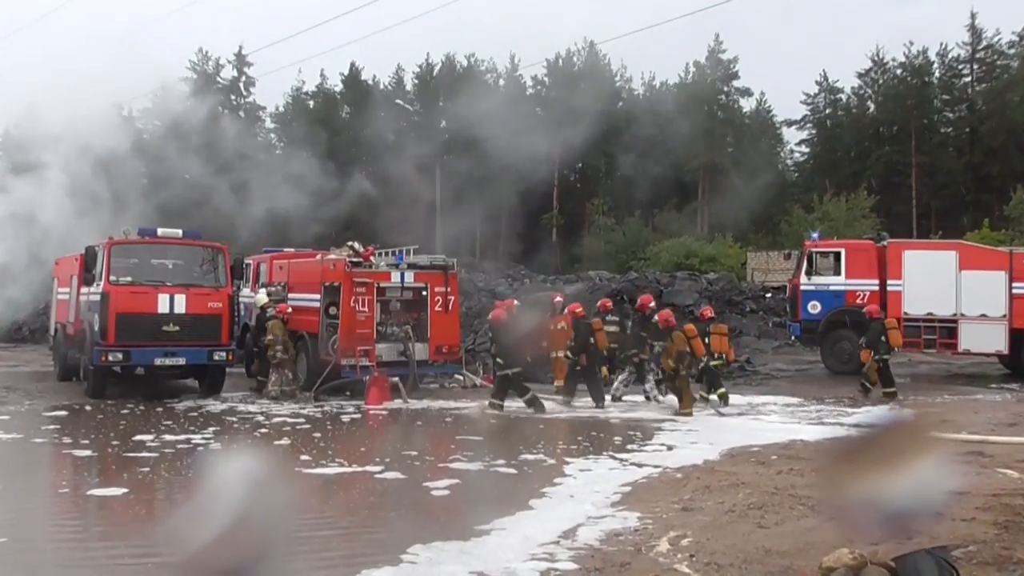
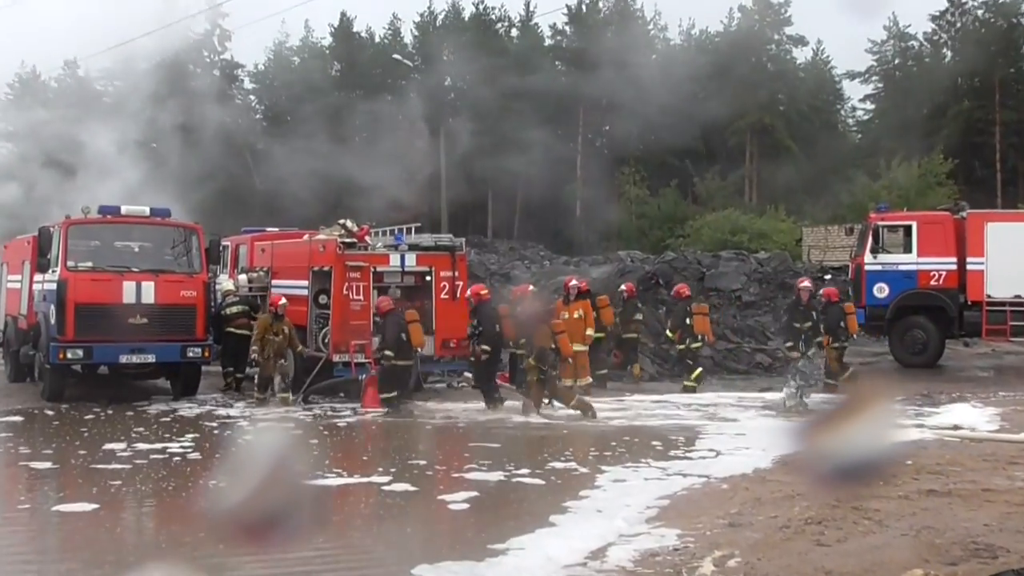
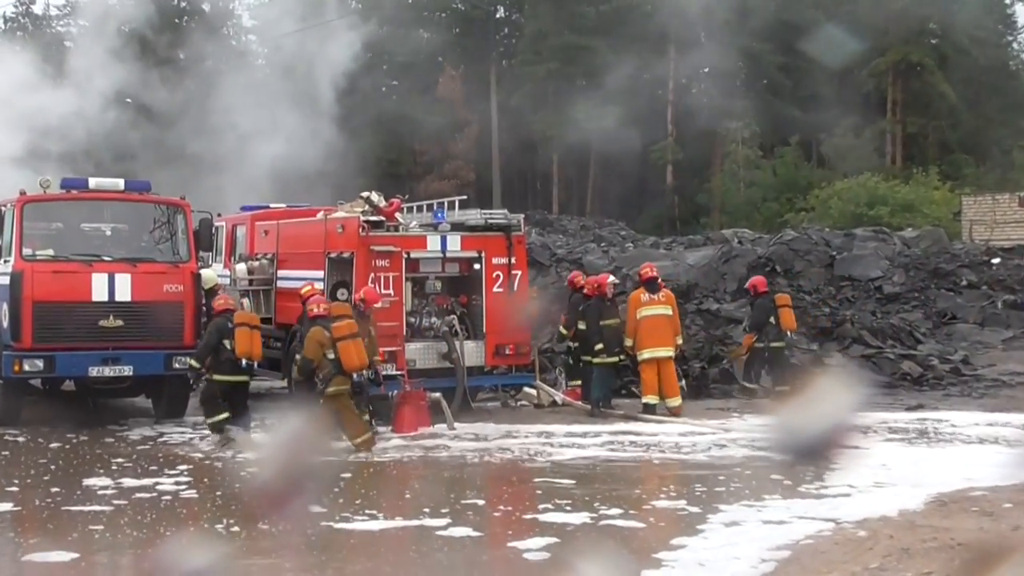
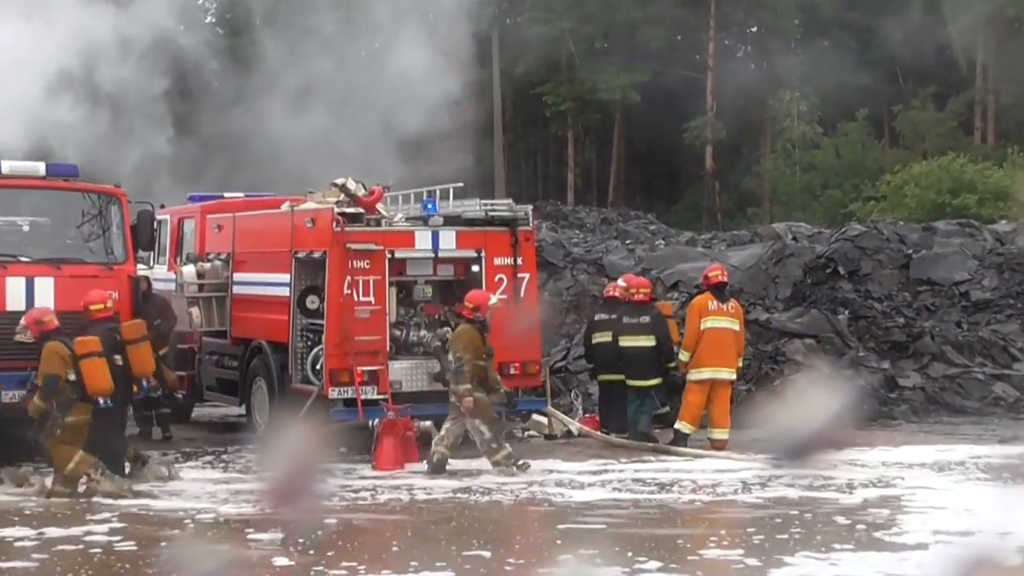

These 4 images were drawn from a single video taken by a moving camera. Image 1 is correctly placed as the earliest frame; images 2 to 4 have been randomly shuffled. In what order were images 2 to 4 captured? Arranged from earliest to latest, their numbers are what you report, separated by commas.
2, 3, 4
